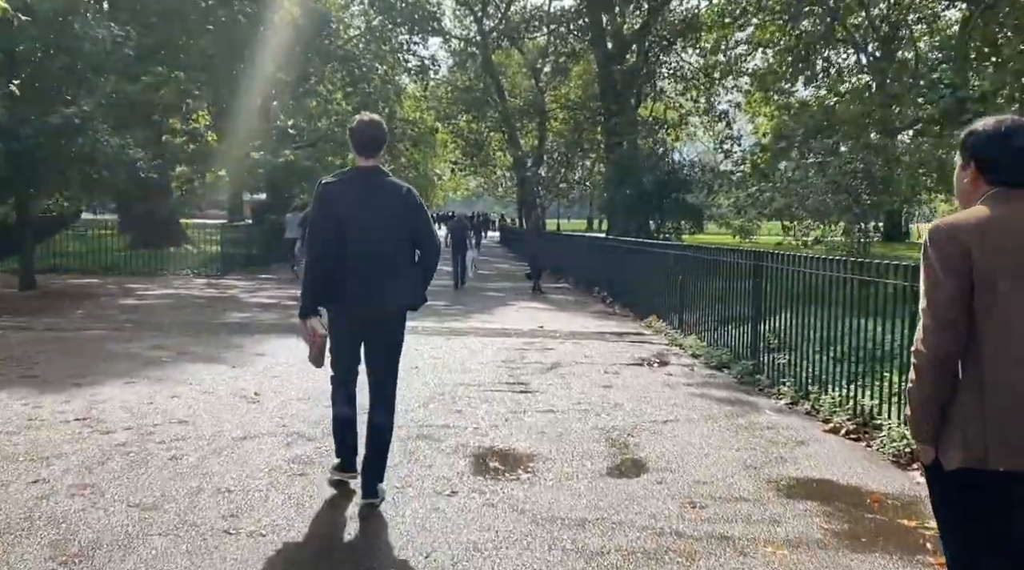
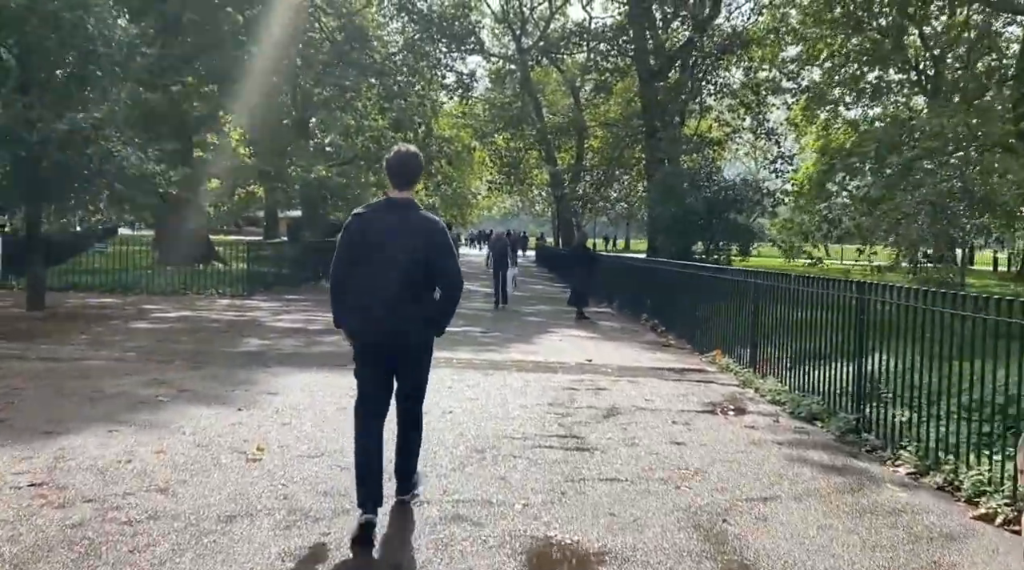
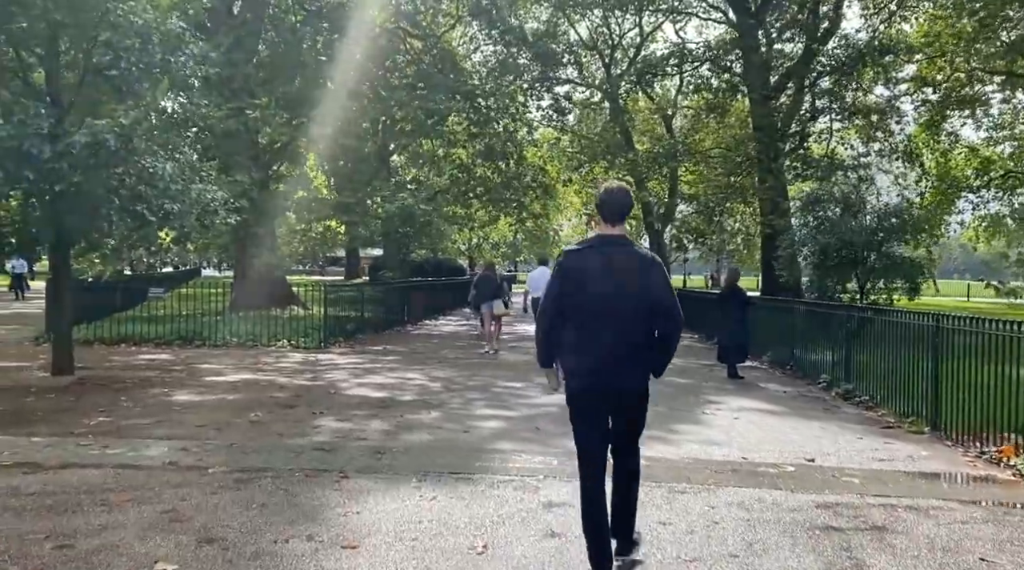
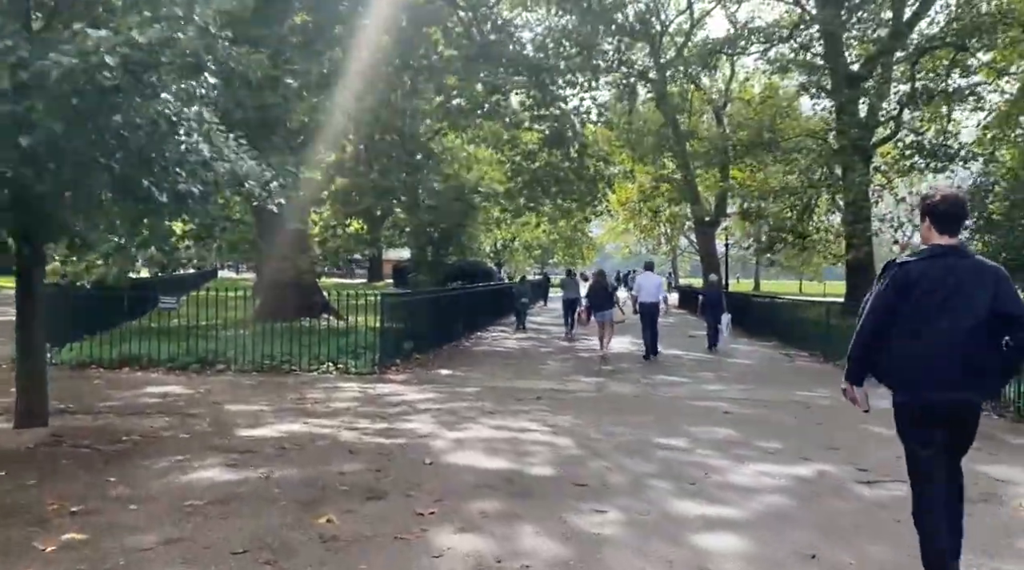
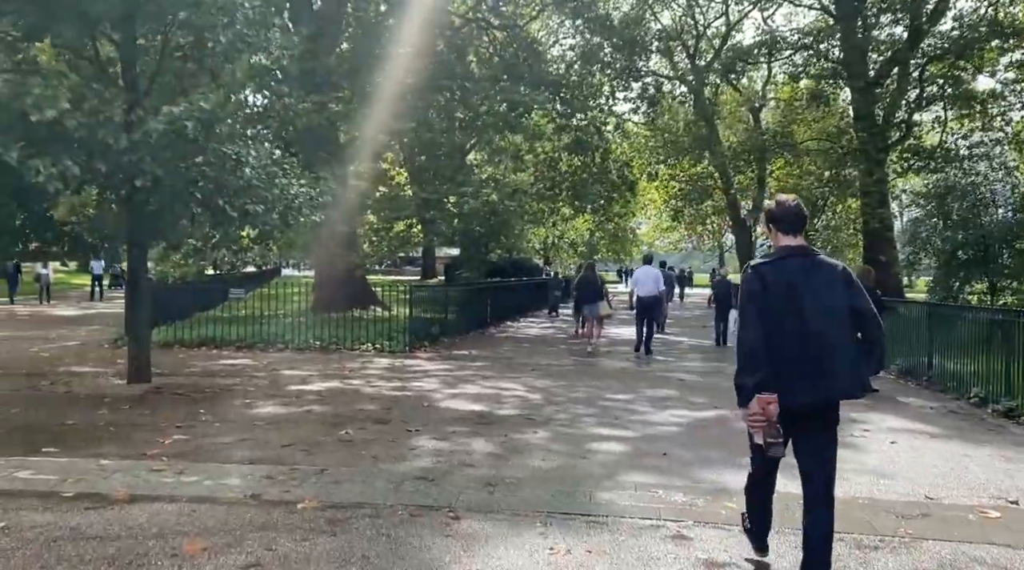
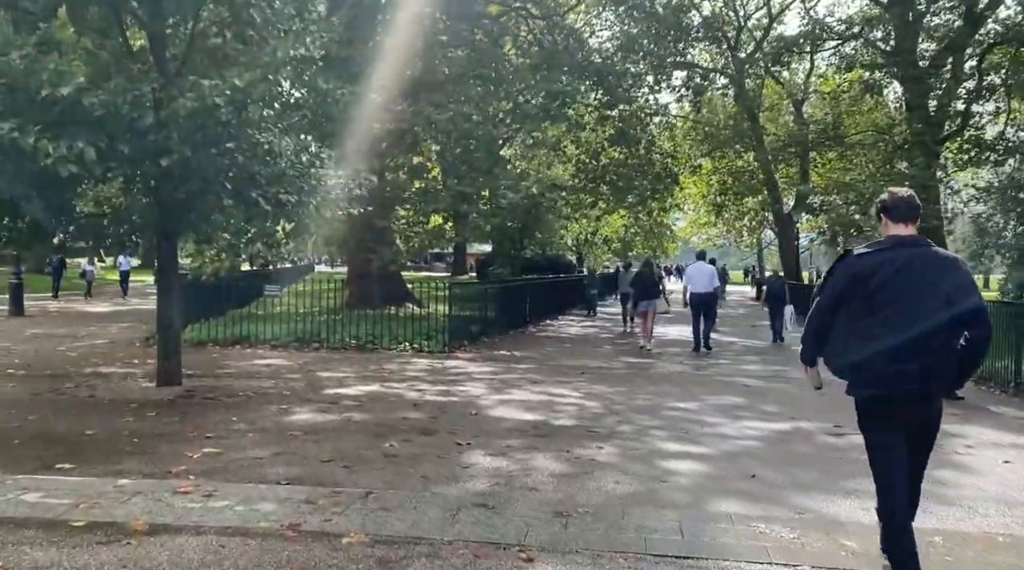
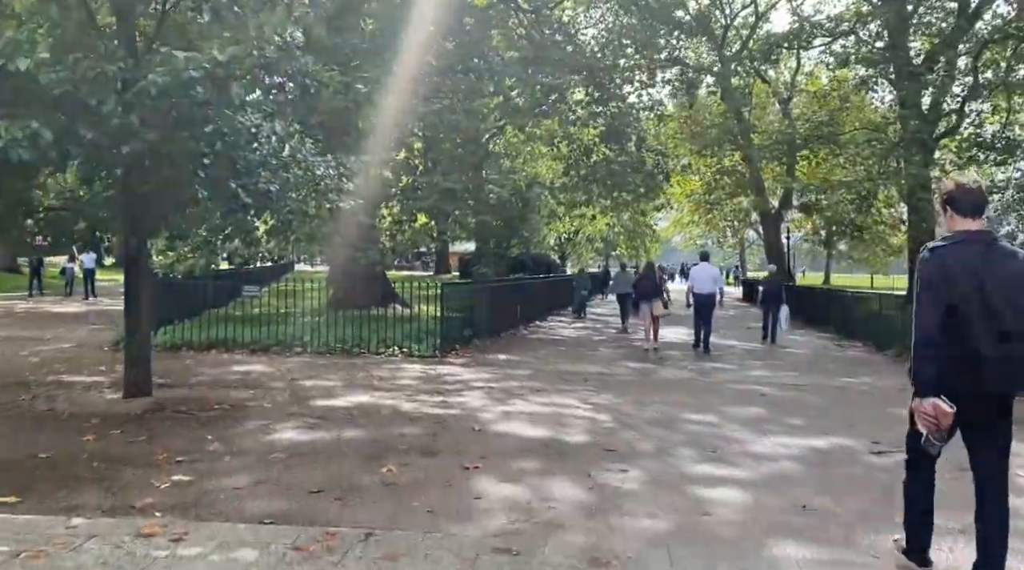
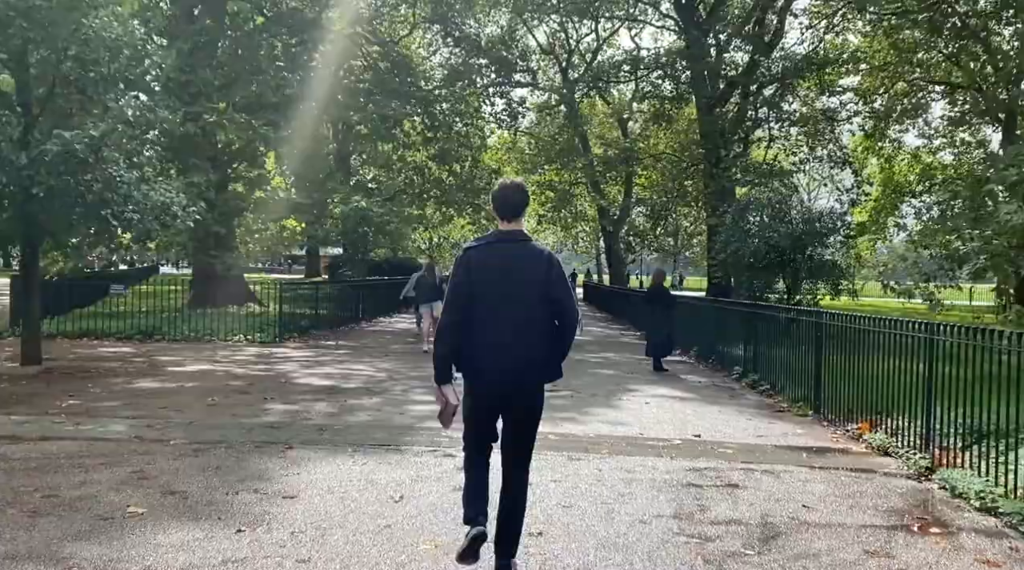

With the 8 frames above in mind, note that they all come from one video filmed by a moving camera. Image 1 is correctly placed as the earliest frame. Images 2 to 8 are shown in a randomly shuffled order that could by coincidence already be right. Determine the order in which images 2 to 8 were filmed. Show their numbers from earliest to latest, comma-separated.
2, 8, 3, 5, 6, 7, 4
